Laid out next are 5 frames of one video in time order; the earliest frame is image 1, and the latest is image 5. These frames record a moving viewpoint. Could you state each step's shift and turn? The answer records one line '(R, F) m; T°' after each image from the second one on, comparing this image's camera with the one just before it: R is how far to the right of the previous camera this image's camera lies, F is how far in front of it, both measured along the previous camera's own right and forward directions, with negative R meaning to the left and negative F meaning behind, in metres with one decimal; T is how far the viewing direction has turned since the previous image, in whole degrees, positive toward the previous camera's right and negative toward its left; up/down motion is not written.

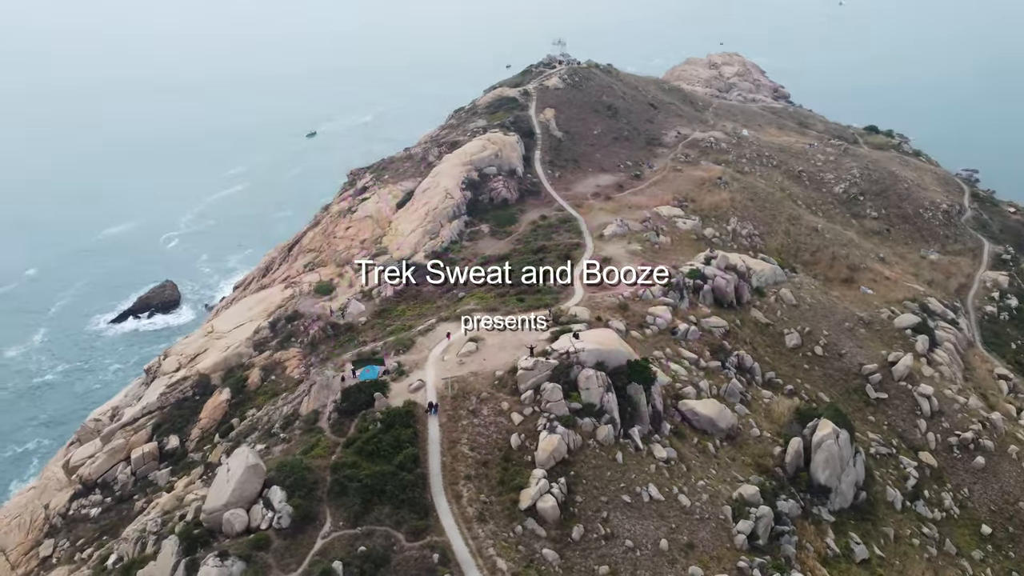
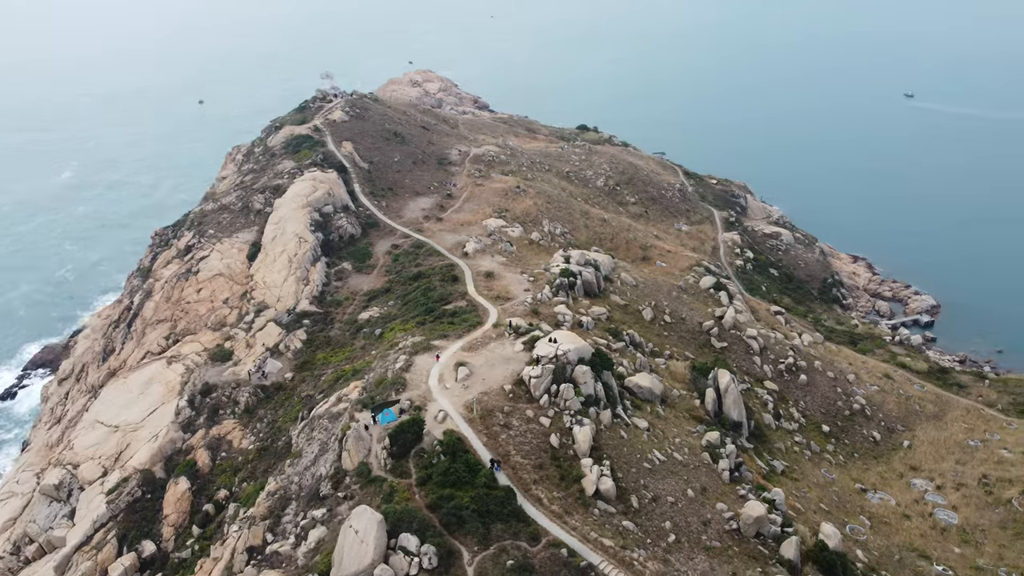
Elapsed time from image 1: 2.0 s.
(-11.6, -0.6) m; +22°
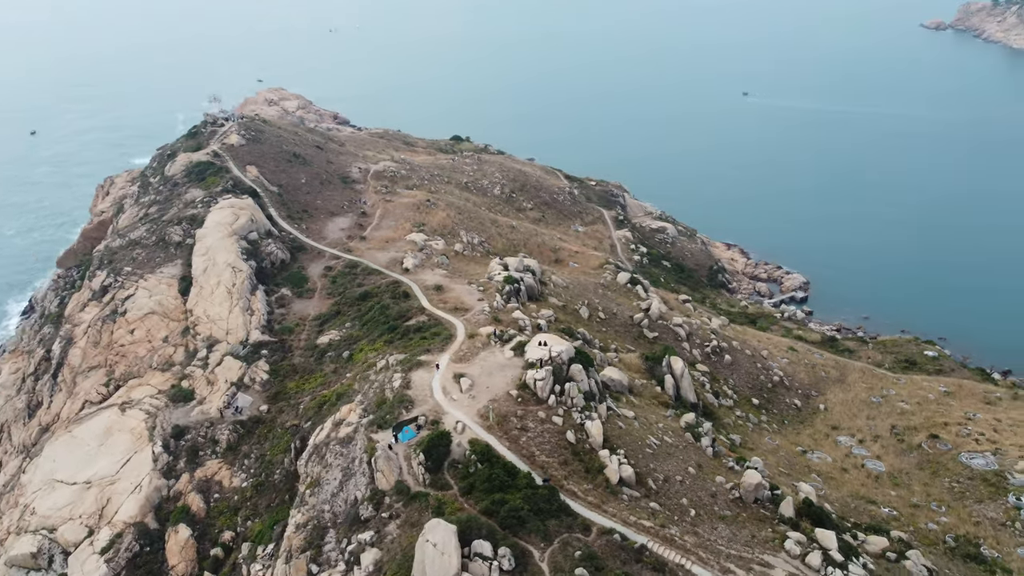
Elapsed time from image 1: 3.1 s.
(-6.1, -0.7) m; +11°
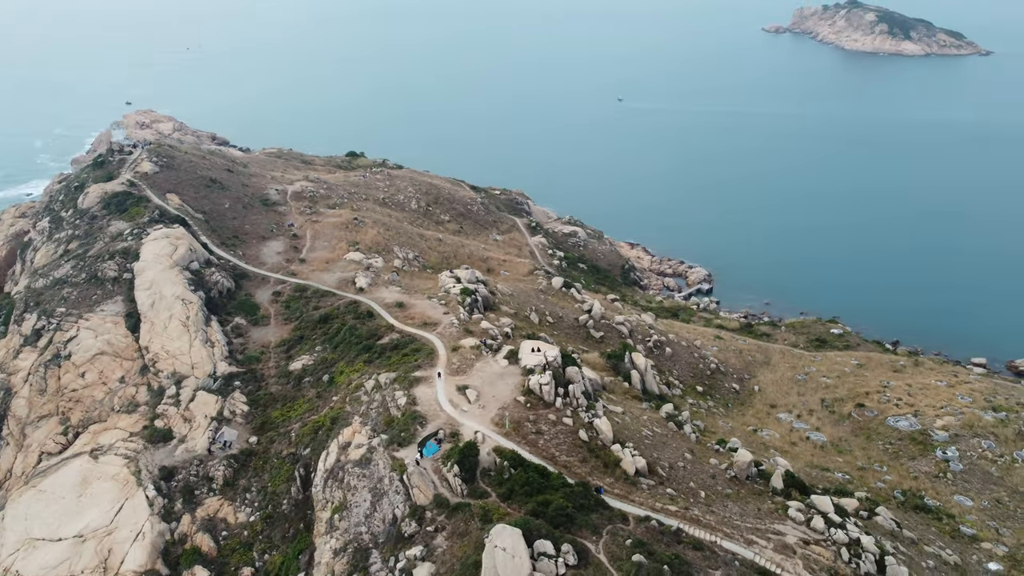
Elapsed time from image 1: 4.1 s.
(-5.5, -0.8) m; +9°
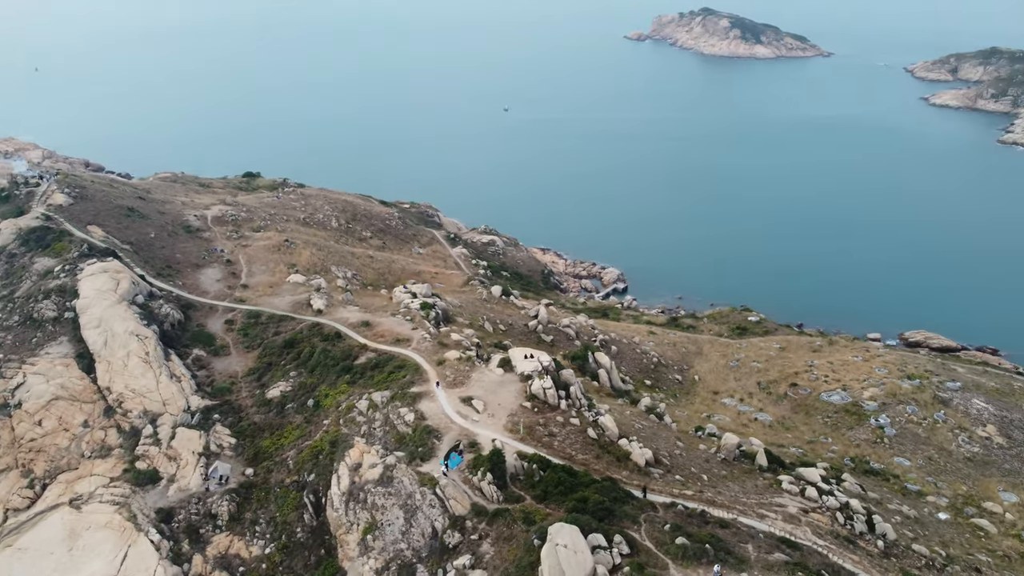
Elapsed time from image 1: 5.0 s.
(-5.4, -0.7) m; +9°
